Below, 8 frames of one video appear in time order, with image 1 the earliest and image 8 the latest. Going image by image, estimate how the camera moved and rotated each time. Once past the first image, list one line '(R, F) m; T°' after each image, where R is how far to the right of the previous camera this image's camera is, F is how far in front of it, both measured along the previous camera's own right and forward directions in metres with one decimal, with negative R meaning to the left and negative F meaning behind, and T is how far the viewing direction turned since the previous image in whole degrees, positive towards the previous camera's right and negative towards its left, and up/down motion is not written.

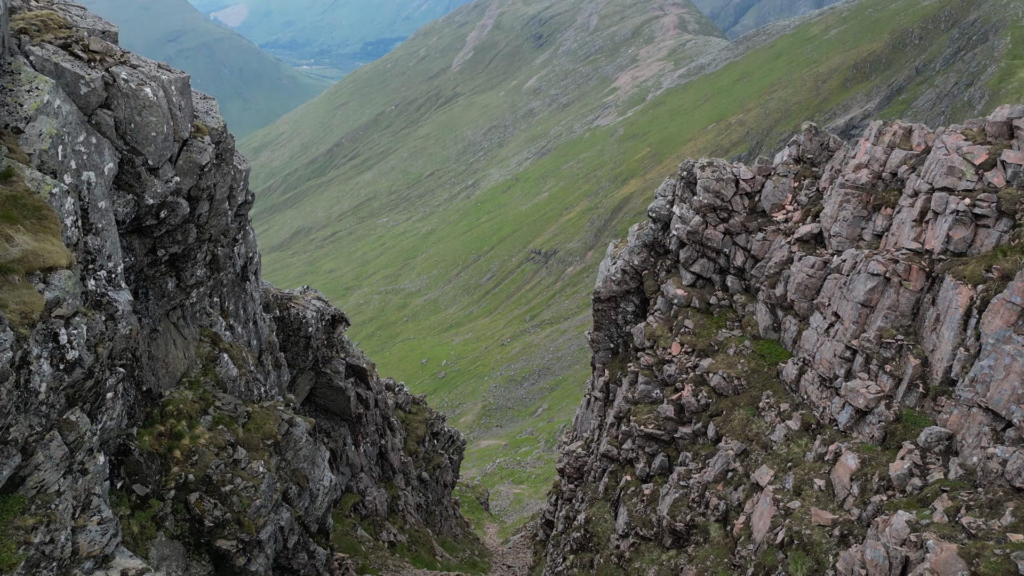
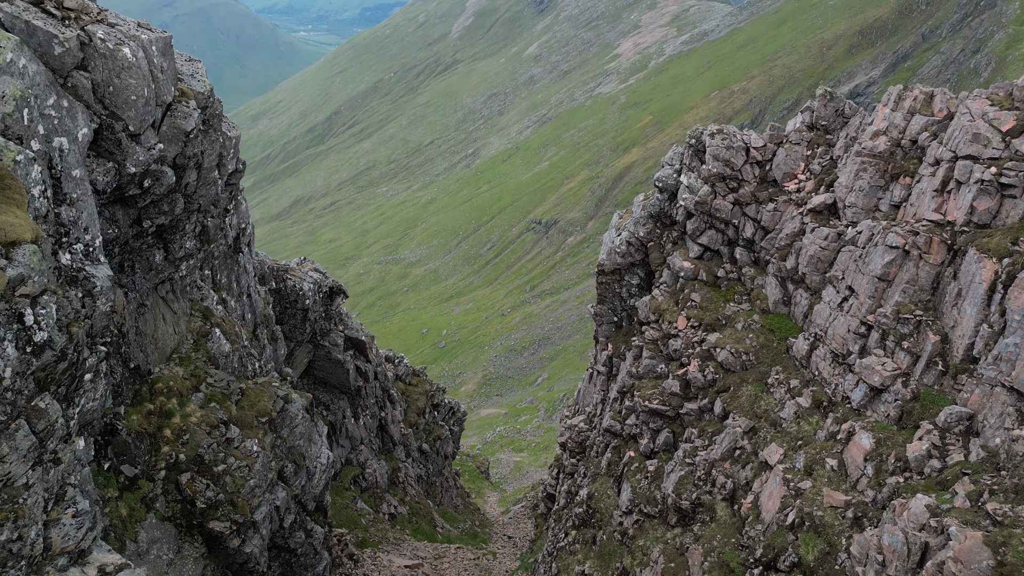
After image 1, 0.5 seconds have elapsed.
(-0.1, +1.4) m; 0°
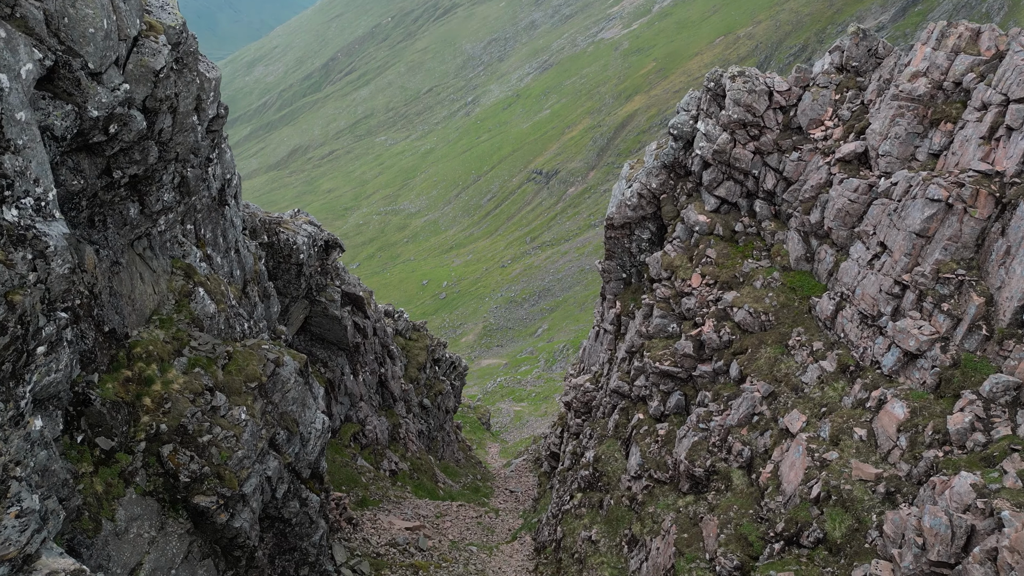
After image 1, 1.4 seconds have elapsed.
(-0.3, +2.6) m; 0°
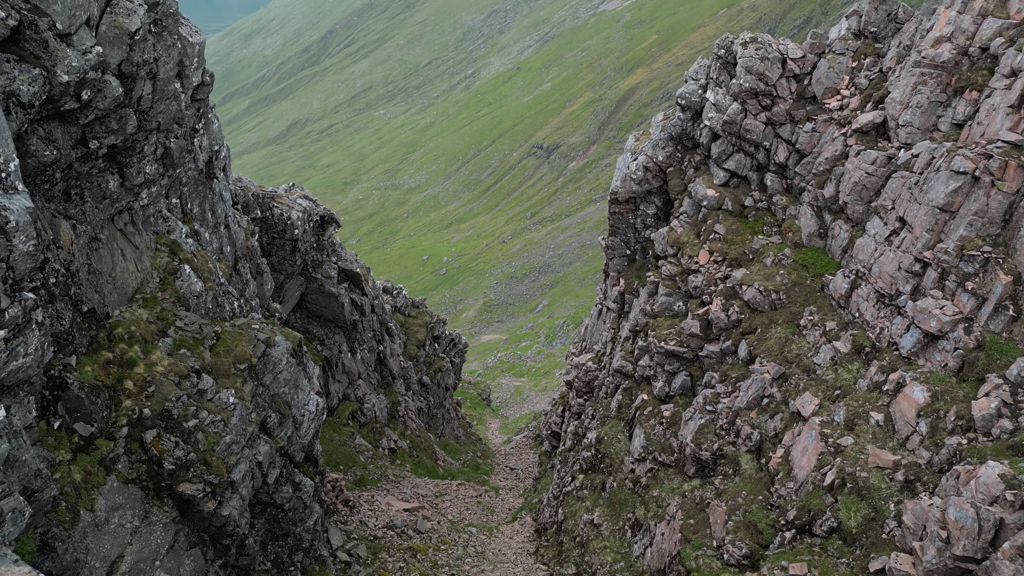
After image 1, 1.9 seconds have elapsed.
(0.0, +1.5) m; 0°
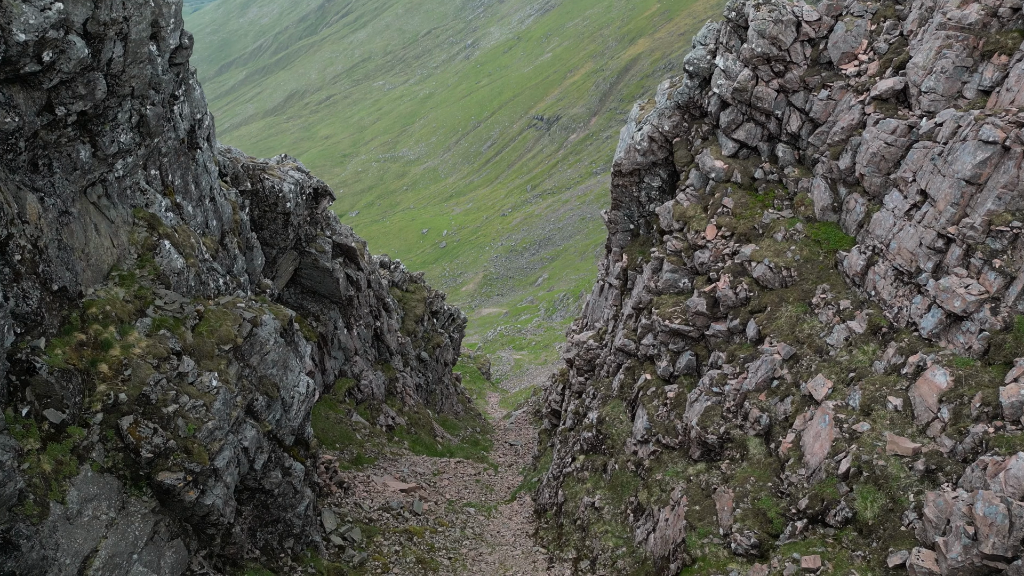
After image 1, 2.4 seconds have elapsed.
(+0.1, +1.7) m; 0°
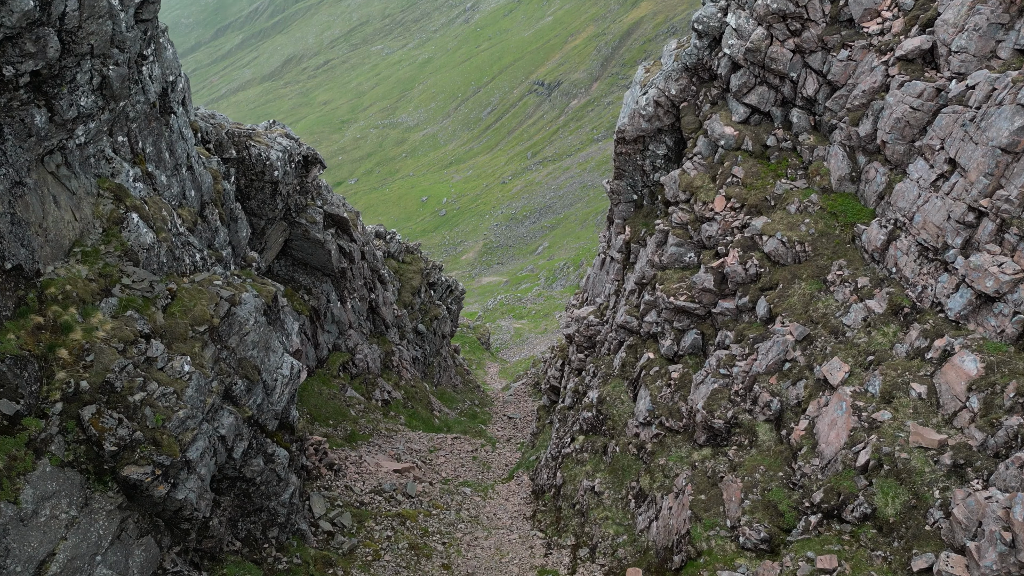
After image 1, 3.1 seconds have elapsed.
(+0.2, +2.1) m; 0°
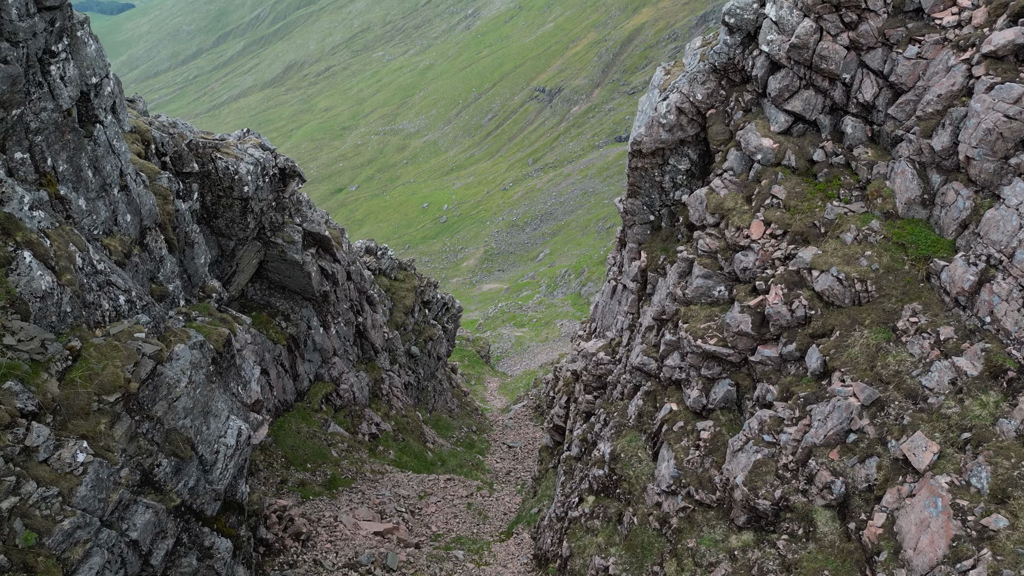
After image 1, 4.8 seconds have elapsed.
(+0.2, +6.1) m; 0°
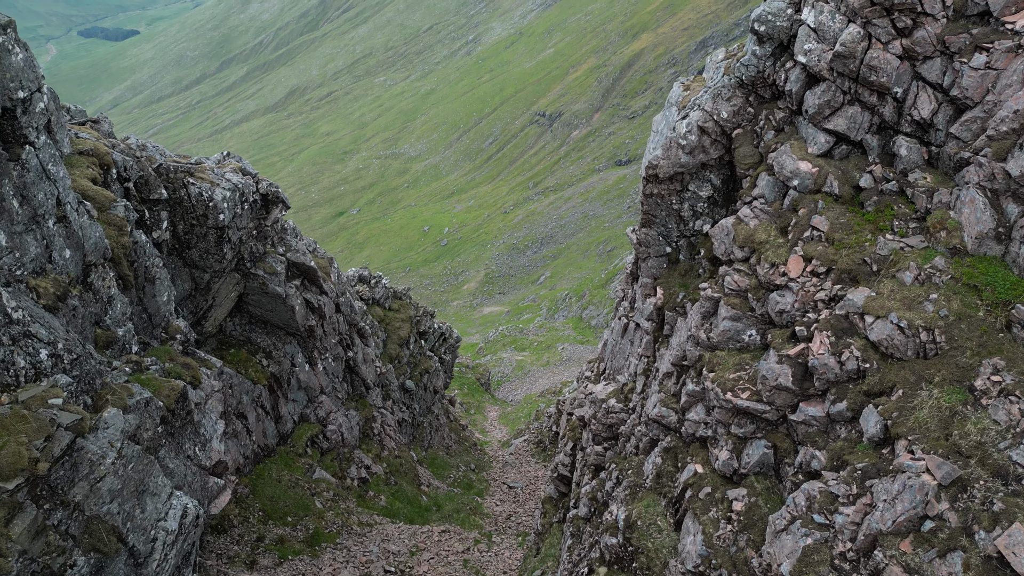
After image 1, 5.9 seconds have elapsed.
(0.0, +4.3) m; 0°
